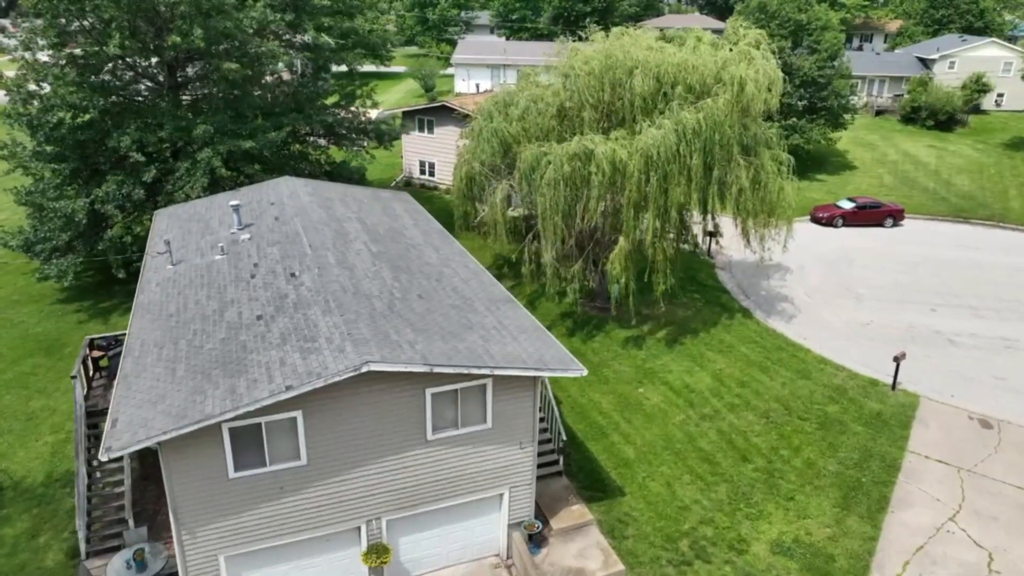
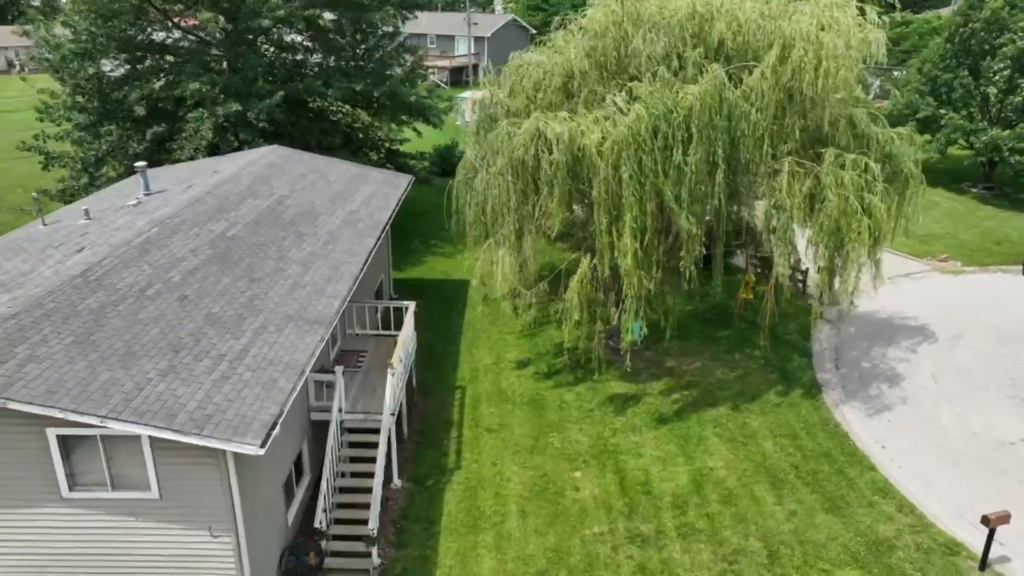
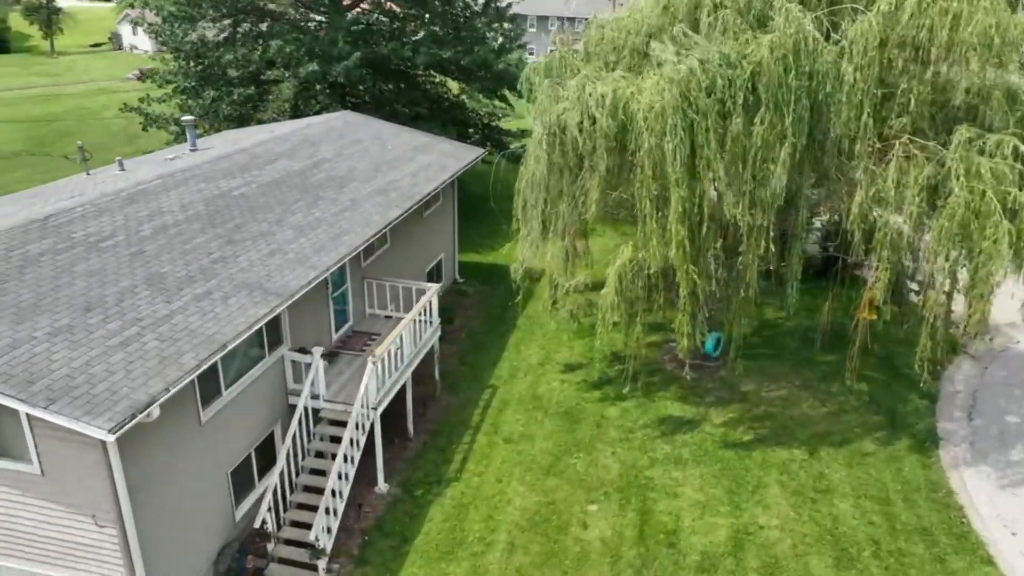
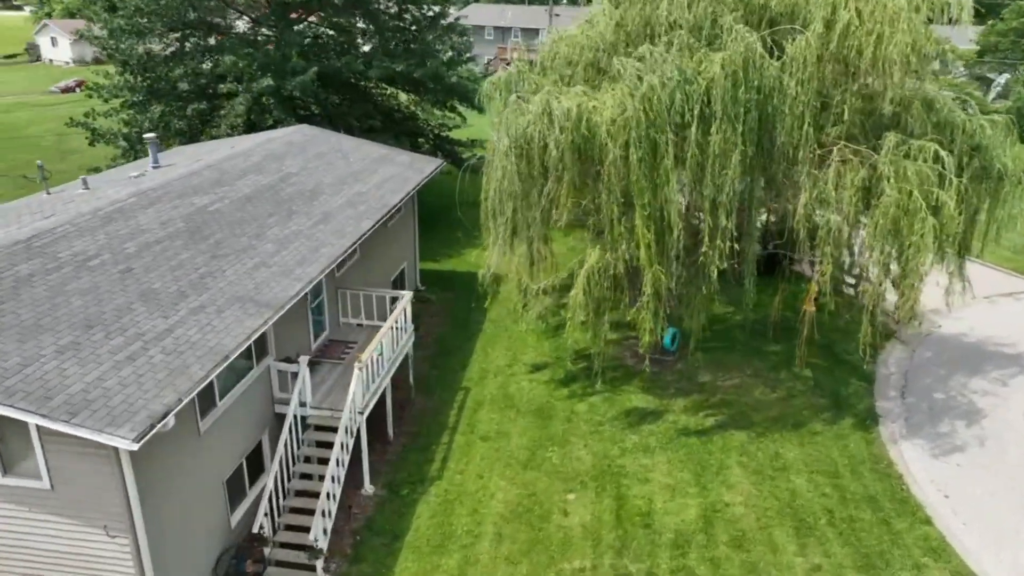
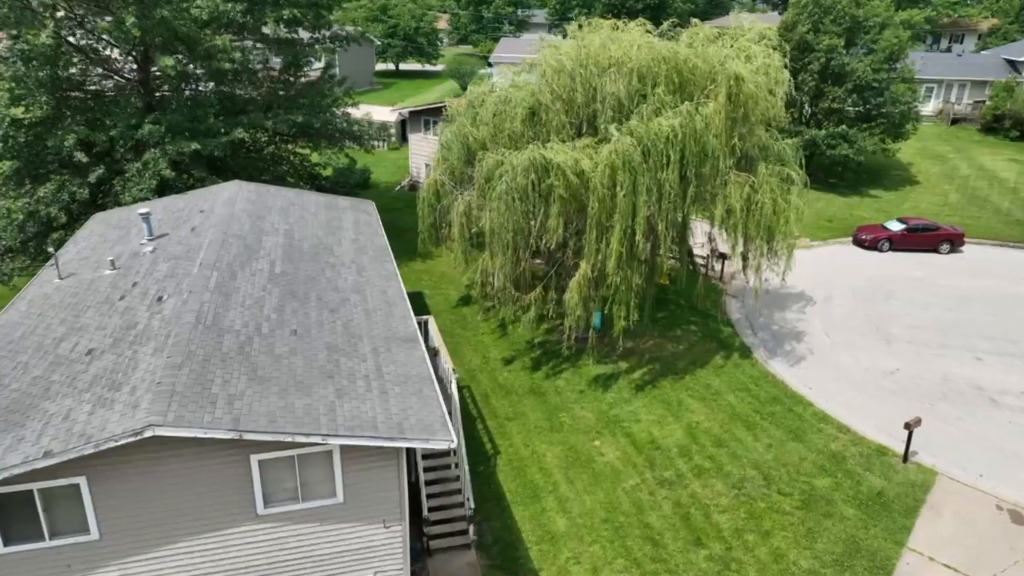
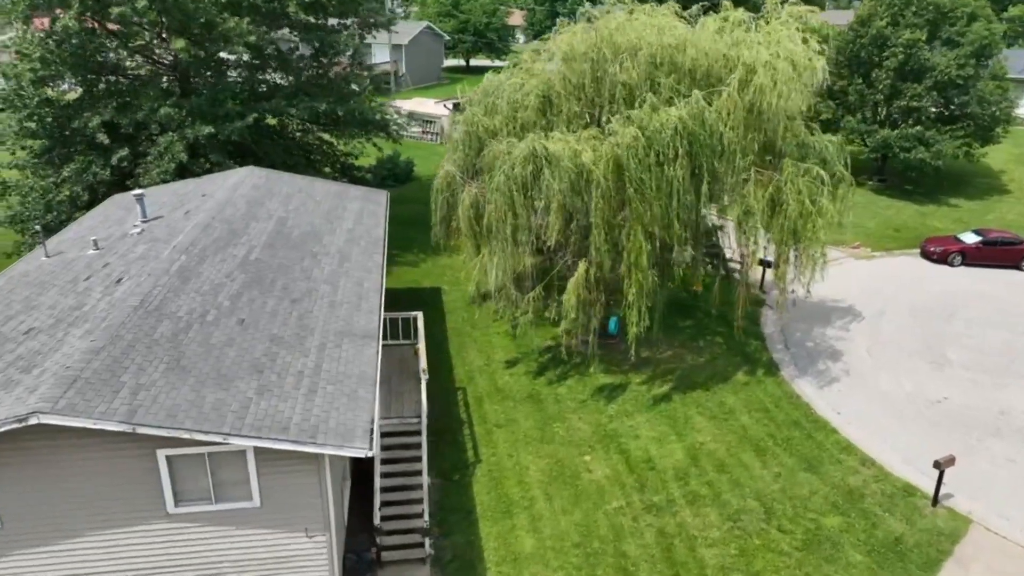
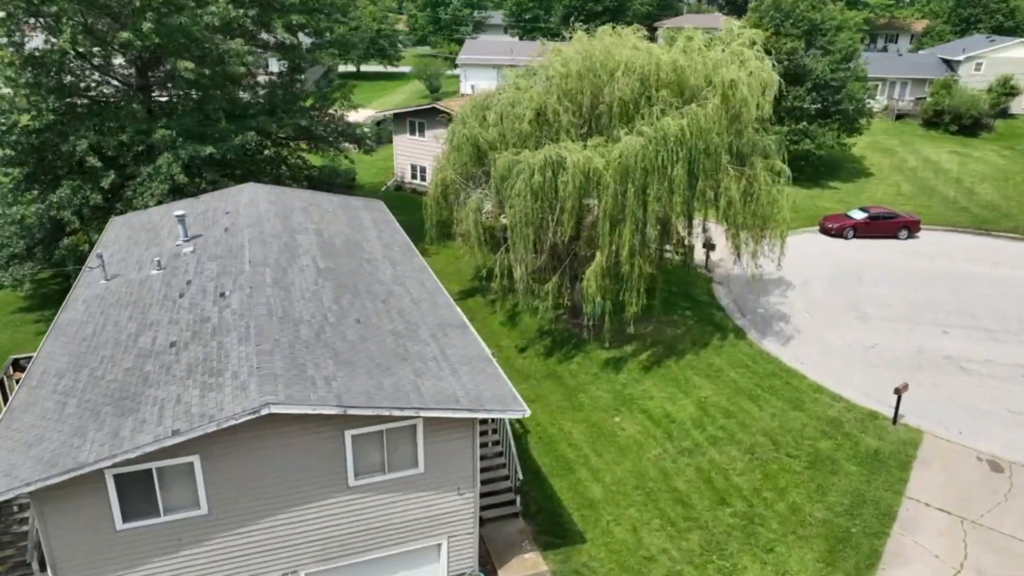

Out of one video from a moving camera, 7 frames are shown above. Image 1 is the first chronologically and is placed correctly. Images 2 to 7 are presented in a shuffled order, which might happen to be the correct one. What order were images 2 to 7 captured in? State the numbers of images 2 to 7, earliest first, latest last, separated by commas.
7, 5, 6, 2, 4, 3
